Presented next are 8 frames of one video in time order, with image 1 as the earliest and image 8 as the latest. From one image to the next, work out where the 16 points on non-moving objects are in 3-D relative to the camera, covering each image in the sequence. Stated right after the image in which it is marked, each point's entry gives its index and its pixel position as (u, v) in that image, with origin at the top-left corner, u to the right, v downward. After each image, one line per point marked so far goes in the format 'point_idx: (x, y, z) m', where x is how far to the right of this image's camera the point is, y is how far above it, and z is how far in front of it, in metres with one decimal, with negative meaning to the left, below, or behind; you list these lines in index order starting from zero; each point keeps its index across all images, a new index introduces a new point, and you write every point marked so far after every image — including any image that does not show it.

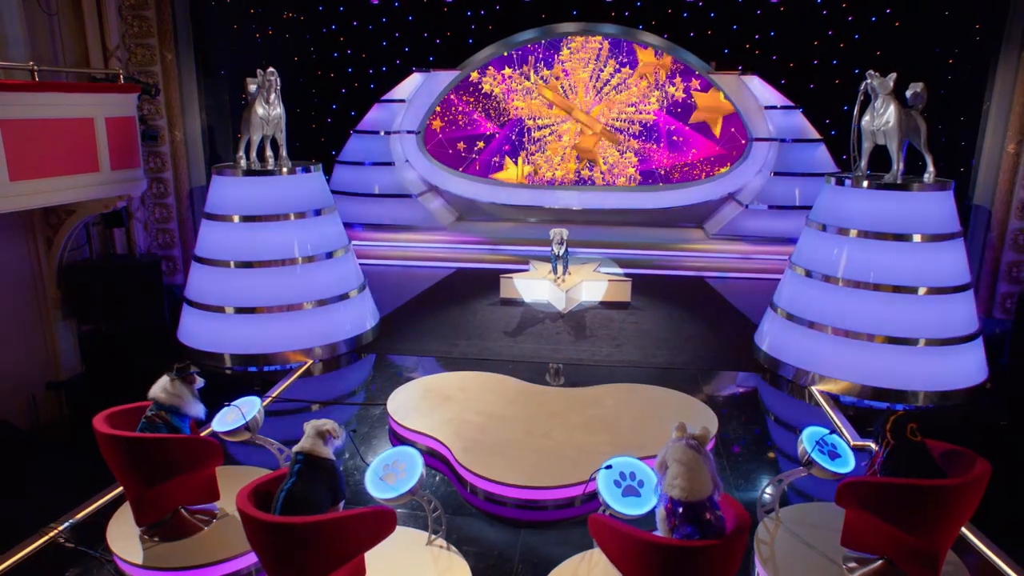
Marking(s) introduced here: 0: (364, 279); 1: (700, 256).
0: (-1.1, +0.1, +5.6) m
1: (+2.0, +0.2, +8.1) m
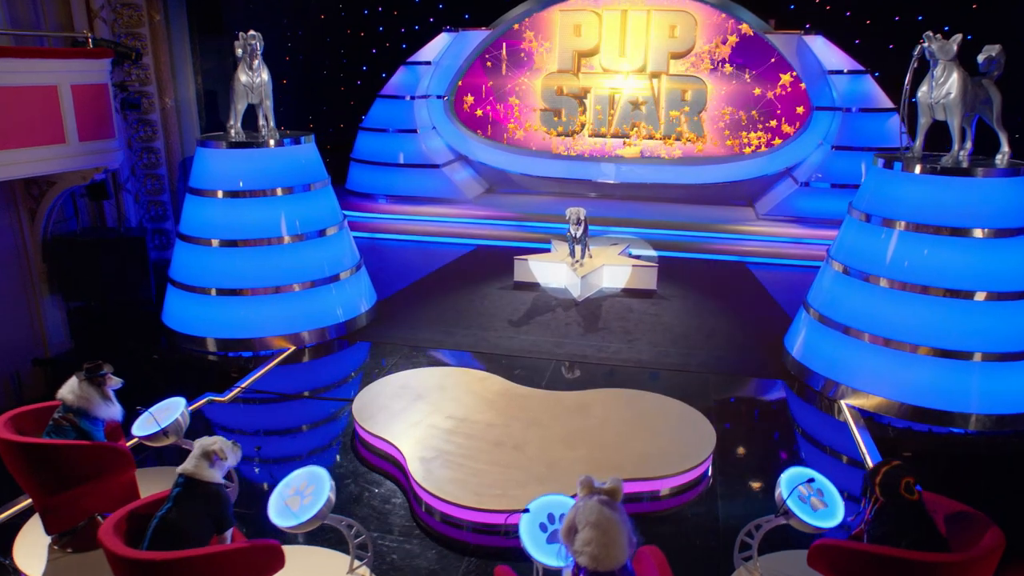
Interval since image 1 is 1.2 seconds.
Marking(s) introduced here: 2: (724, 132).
0: (-1.1, +0.2, +5.3) m
1: (+2.3, +0.4, +7.3) m
2: (+2.2, +1.7, +7.9) m
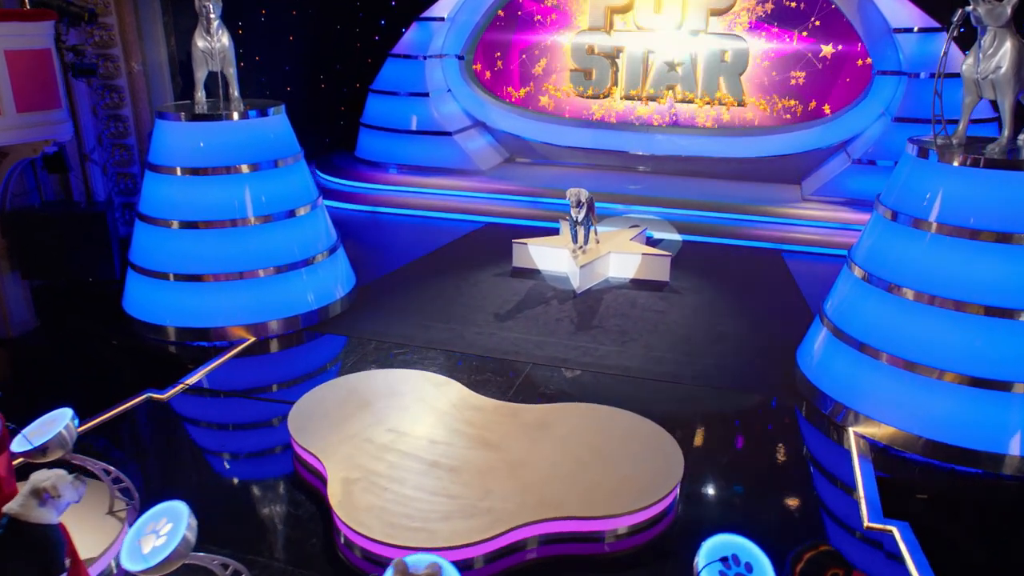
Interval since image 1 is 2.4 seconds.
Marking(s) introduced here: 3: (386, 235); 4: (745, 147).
0: (-1.2, +0.3, +5.0) m
1: (+2.4, +0.5, +6.6) m
2: (+2.4, +1.8, +7.1) m
3: (-1.0, +0.4, +6.0) m
4: (+2.1, +1.3, +6.9) m
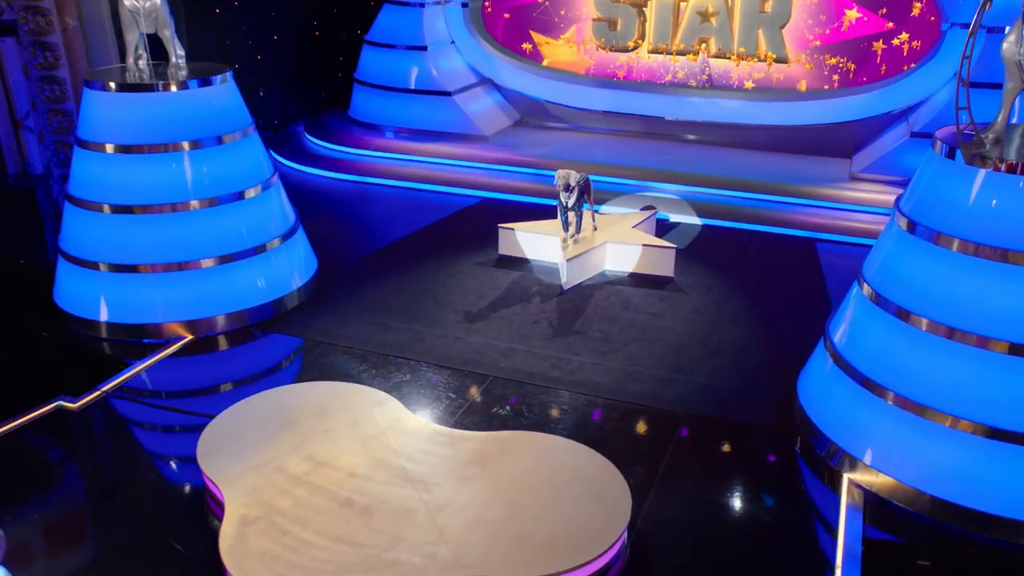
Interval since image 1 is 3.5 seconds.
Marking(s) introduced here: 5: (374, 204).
0: (-1.3, +0.4, +4.5) m
1: (+2.4, +0.6, +5.7) m
2: (+2.5, +1.9, +6.1) m
3: (-1.1, +0.6, +5.5) m
4: (+2.2, +1.4, +6.0) m
5: (-1.0, +0.6, +5.6) m
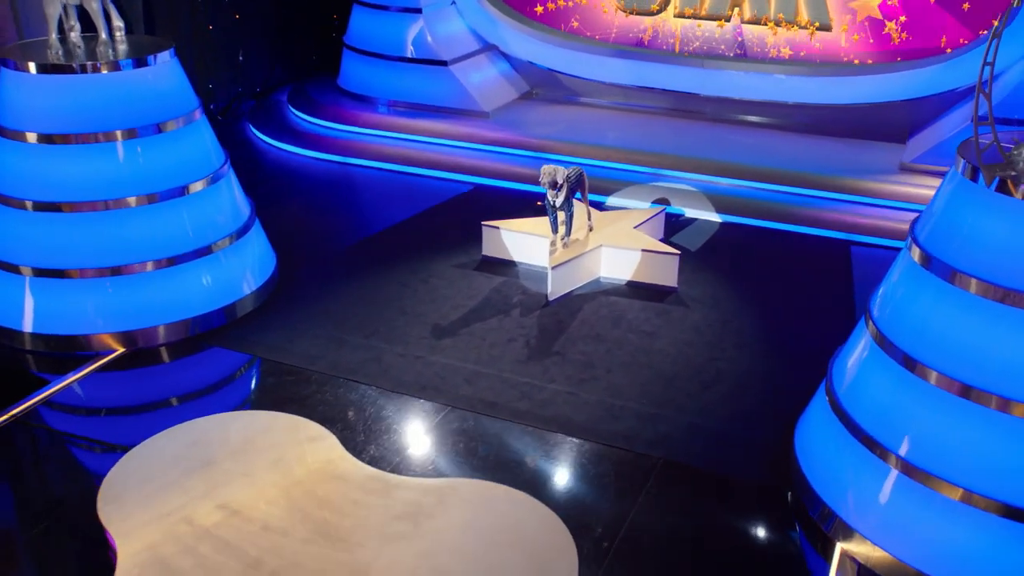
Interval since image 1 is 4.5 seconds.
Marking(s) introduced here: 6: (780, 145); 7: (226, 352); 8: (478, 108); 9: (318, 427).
0: (-1.4, +0.4, +4.0) m
1: (+2.4, +0.5, +5.0) m
2: (+2.5, +1.9, +5.2) m
3: (-1.1, +0.6, +5.0) m
4: (+2.2, +1.4, +5.2) m
5: (-1.1, +0.7, +5.1) m
6: (+2.0, +1.1, +5.6) m
7: (-1.4, -0.3, +3.8) m
8: (-0.2, +1.3, +5.5) m
9: (-0.8, -0.6, +3.3) m
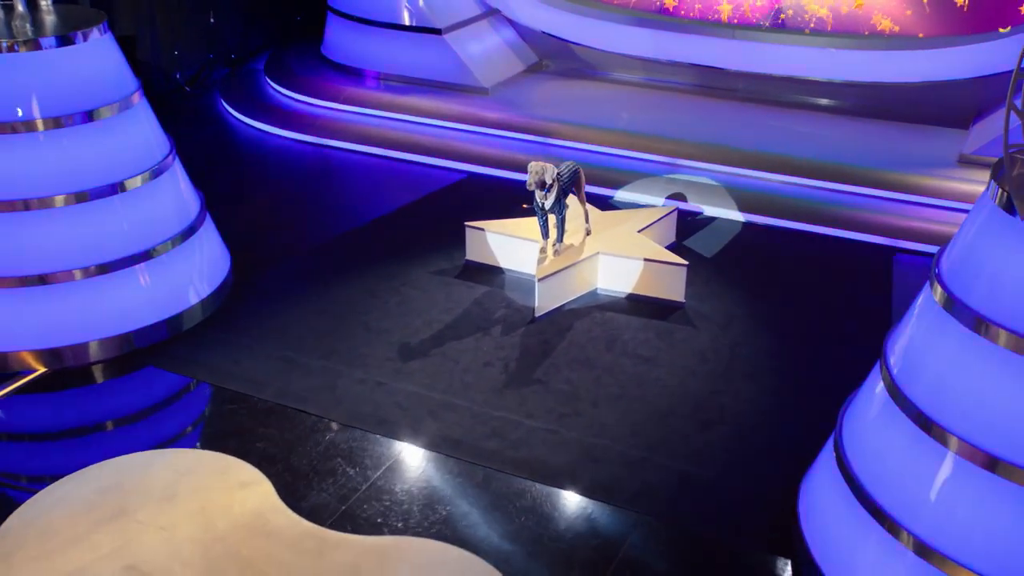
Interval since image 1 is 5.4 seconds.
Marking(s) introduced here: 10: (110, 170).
0: (-1.5, +0.4, +3.6) m
1: (+2.3, +0.4, +4.3) m
2: (+2.6, +1.8, +4.5) m
3: (-1.1, +0.7, +4.6) m
4: (+2.2, +1.3, +4.5) m
5: (-1.1, +0.7, +4.6) m
6: (+2.1, +1.0, +4.9) m
7: (-1.6, -0.4, +3.4) m
8: (-0.2, +1.4, +4.9) m
9: (-1.0, -0.7, +2.9) m
10: (-1.8, +0.5, +3.3) m
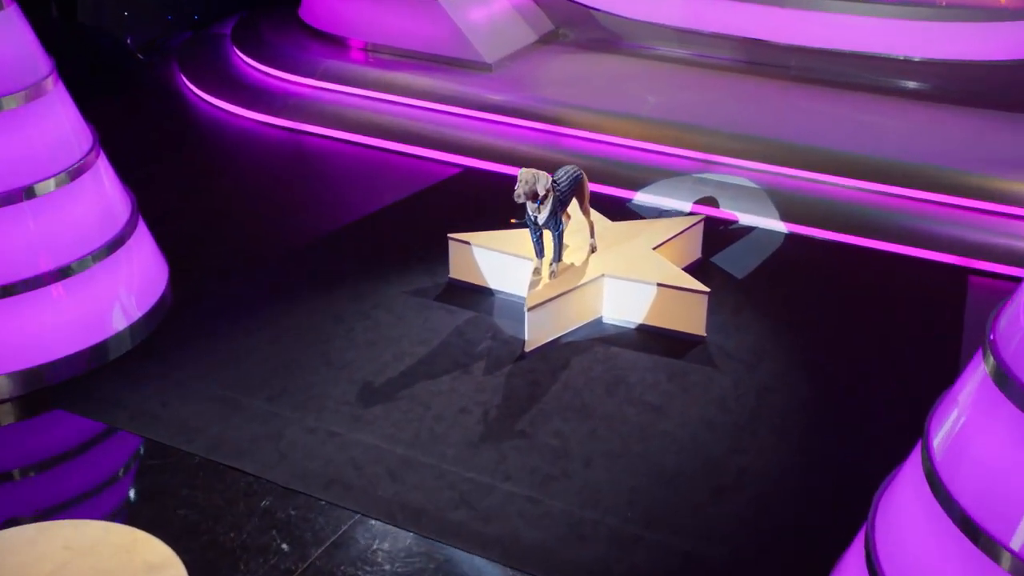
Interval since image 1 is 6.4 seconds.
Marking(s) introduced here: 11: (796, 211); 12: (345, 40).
0: (-1.6, +0.3, +3.1) m
1: (+2.3, +0.3, +3.5) m
2: (+2.6, +1.7, +3.6) m
3: (-1.1, +0.6, +4.0) m
4: (+2.2, +1.2, +3.7) m
5: (-1.1, +0.7, +4.0) m
6: (+2.1, +0.9, +4.2) m
7: (-1.6, -0.5, +2.9) m
8: (-0.2, +1.3, +4.3) m
9: (-1.1, -0.8, +2.4) m
10: (-1.9, +0.4, +2.8) m
11: (+1.4, +0.4, +3.7) m
12: (-1.1, +1.6, +4.8) m
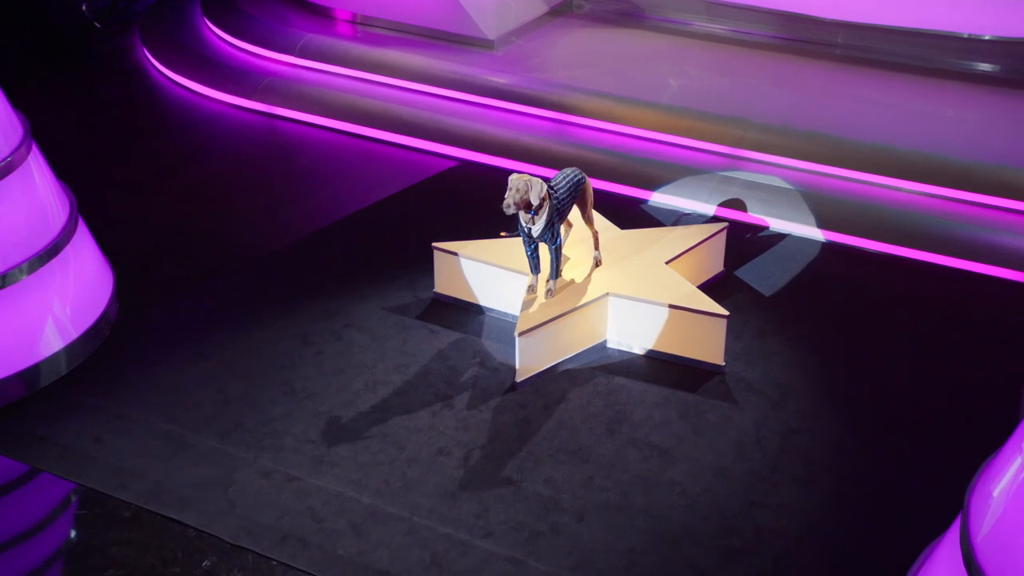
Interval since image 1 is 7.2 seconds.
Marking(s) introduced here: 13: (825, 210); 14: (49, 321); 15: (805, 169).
0: (-1.6, +0.2, +2.7) m
1: (+2.3, +0.2, +3.0) m
2: (+2.6, +1.6, +3.0) m
3: (-1.1, +0.6, +3.6) m
4: (+2.2, +1.1, +3.1) m
5: (-1.0, +0.7, +3.6) m
6: (+2.1, +0.9, +3.6) m
7: (-1.7, -0.5, +2.6) m
8: (-0.1, +1.3, +3.8) m
9: (-1.2, -0.9, +2.1) m
10: (-1.9, +0.4, +2.4) m
11: (+1.4, +0.3, +3.2) m
12: (-1.0, +1.6, +4.4) m
13: (+1.4, +0.4, +3.3) m
14: (-1.6, -0.1, +2.7) m
15: (+1.4, +0.6, +3.4) m
